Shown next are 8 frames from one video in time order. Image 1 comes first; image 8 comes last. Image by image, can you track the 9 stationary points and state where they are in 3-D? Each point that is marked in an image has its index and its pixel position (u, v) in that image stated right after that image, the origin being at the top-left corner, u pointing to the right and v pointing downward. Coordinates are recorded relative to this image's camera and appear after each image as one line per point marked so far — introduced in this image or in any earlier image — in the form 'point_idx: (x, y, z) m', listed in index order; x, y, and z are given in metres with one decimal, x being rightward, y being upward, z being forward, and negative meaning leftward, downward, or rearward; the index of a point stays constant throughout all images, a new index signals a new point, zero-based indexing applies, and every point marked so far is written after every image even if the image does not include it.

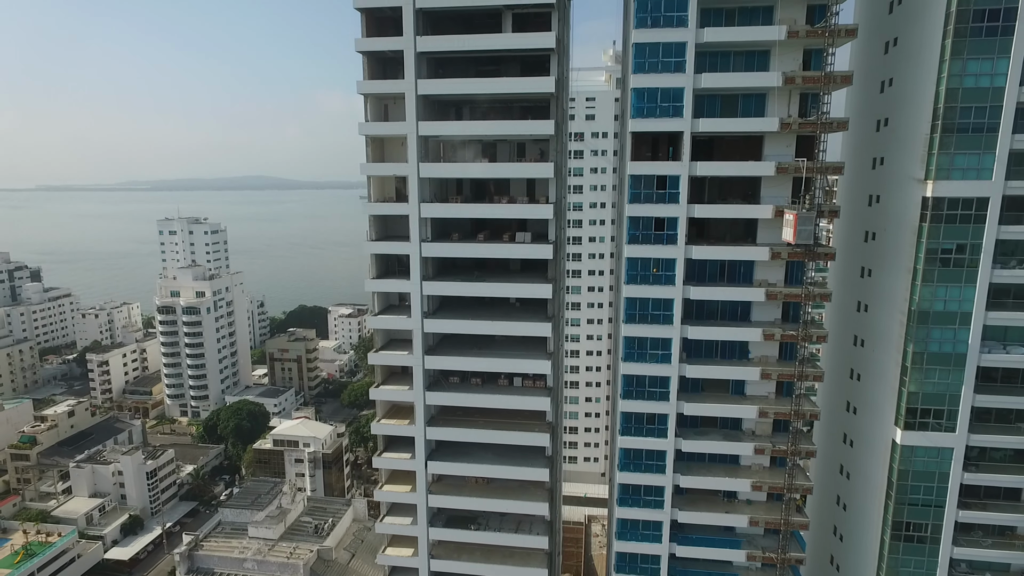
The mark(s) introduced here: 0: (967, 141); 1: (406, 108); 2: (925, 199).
0: (+11.2, +3.6, +17.4) m
1: (-3.0, +4.9, +19.9) m
2: (+10.5, +2.3, +18.0) m
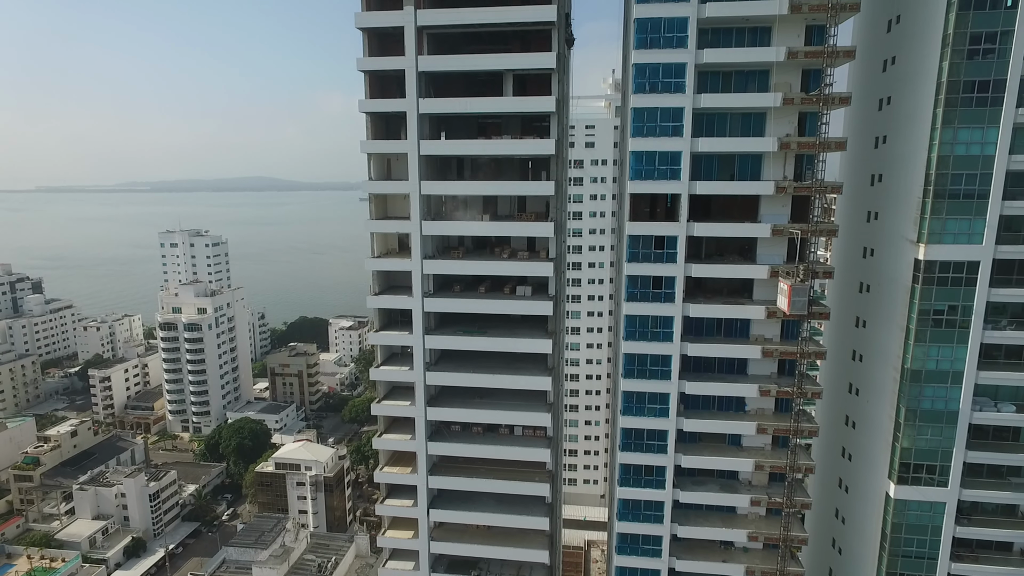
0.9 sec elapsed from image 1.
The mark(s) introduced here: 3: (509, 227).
0: (+11.2, +2.0, +17.8) m
1: (-3.0, +3.4, +20.2) m
2: (+10.5, +0.7, +18.4) m
3: (-0.1, +1.7, +19.8) m
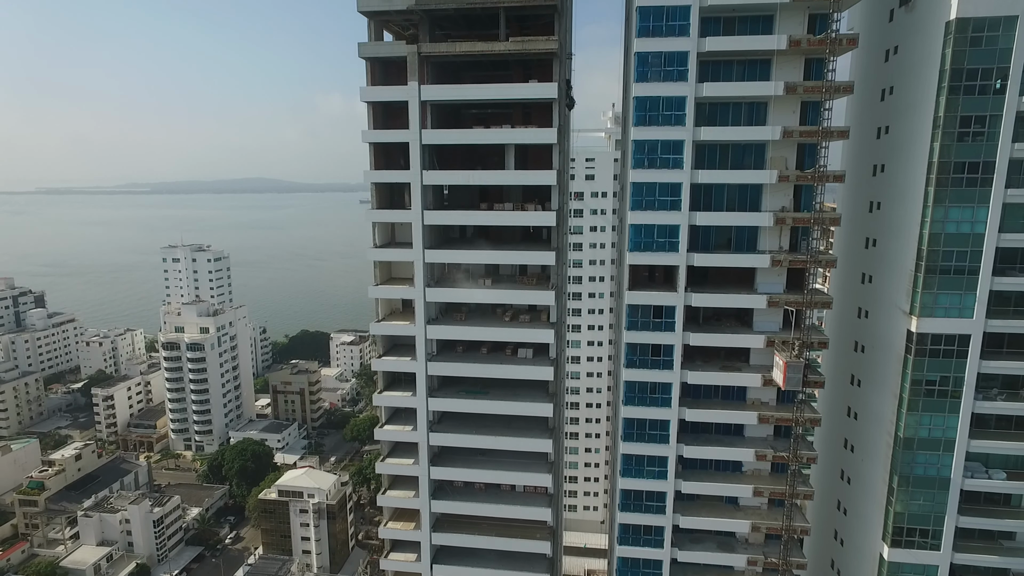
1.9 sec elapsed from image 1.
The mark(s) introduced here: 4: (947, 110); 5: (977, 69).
0: (+11.3, +0.1, +18.3) m
1: (-2.9, +1.5, +20.7) m
2: (+10.6, -1.2, +18.8) m
3: (0.0, -0.2, +20.3) m
4: (+10.7, +4.4, +17.5) m
5: (+11.3, +5.3, +17.2) m
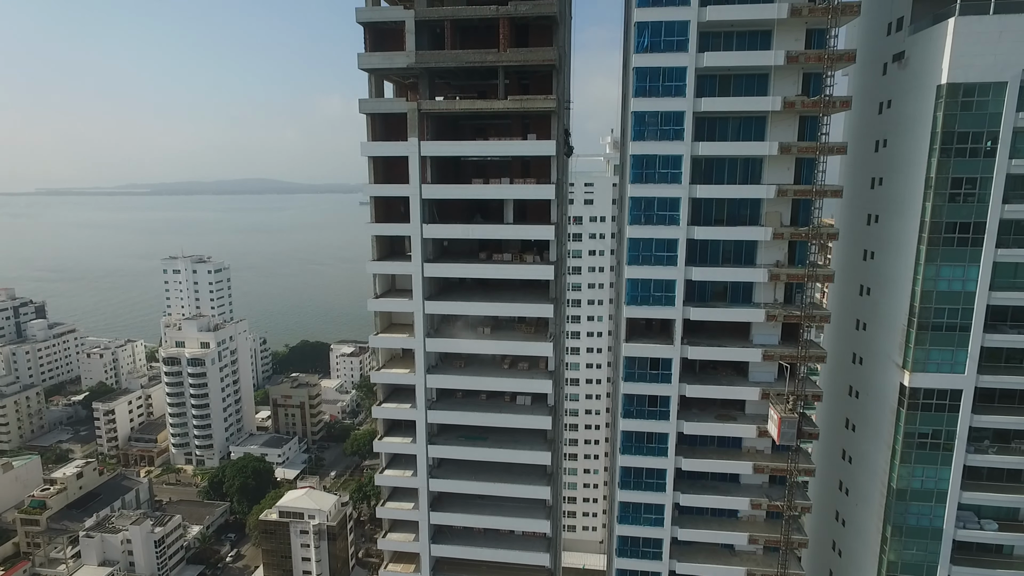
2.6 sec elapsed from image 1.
0: (+11.2, -1.3, +18.5) m
1: (-3.0, 0.0, +20.9) m
2: (+10.5, -2.6, +19.1) m
3: (-0.1, -1.7, +20.6) m
4: (+10.7, +2.9, +17.8) m
5: (+11.2, +3.8, +17.5) m
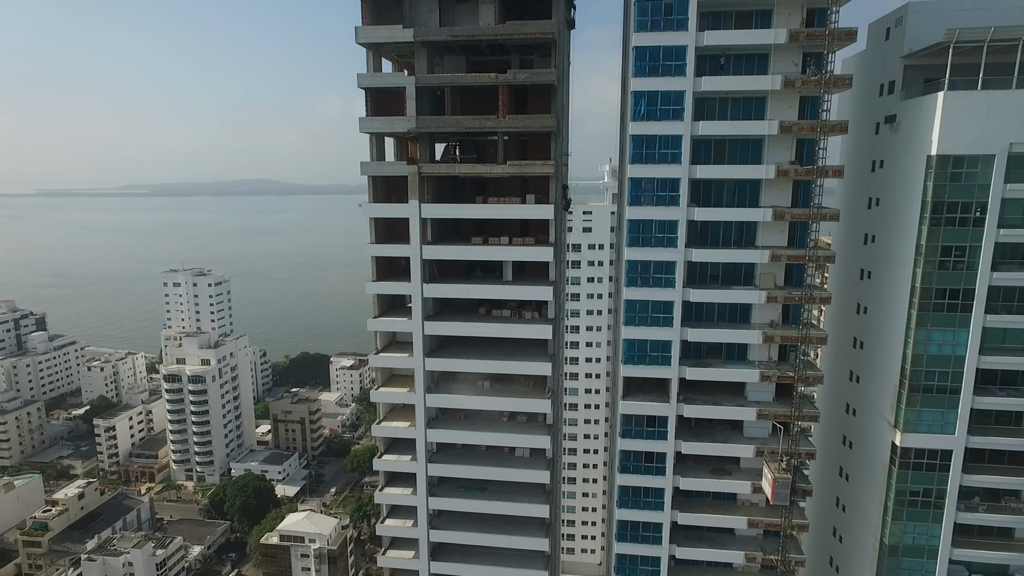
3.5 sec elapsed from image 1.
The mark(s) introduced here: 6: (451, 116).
0: (+11.2, -3.0, +18.9) m
1: (-3.0, -1.7, +21.3) m
2: (+10.5, -4.3, +19.4) m
3: (-0.1, -3.4, +20.9) m
4: (+10.7, +1.2, +18.2) m
5: (+11.2, +2.2, +17.9) m
6: (-1.7, +4.7, +19.6) m
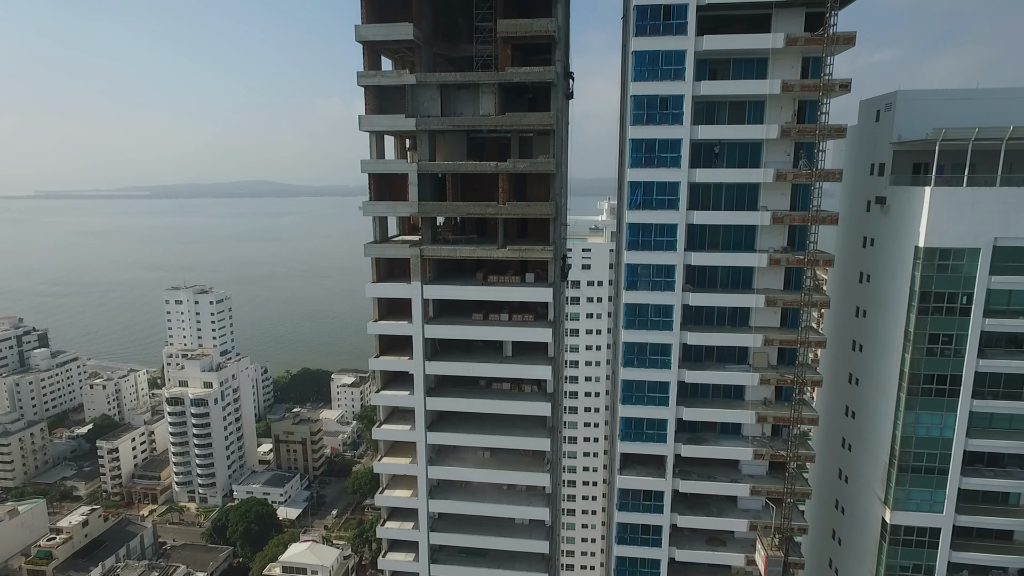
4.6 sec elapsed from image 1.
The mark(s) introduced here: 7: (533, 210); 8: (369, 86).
0: (+11.2, -5.3, +19.4) m
1: (-3.0, -3.9, +21.8) m
2: (+10.5, -6.6, +20.0) m
3: (-0.1, -5.7, +21.4) m
4: (+10.7, -1.0, +18.7) m
5: (+11.2, -0.1, +18.4) m
6: (-1.7, +2.5, +20.1) m
7: (+0.6, +2.2, +19.6) m
8: (-4.0, +5.6, +19.8) m
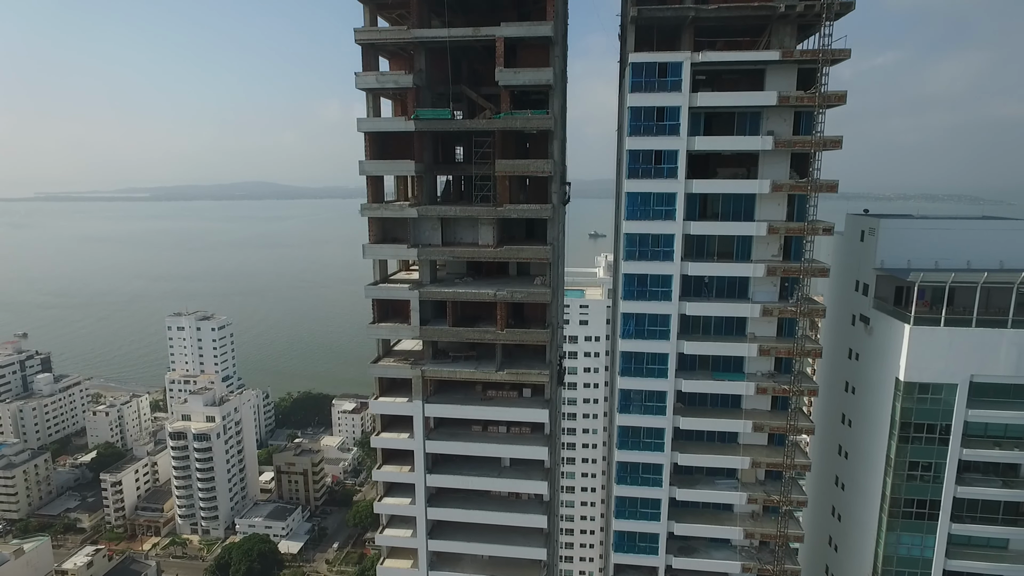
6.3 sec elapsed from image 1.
0: (+11.1, -8.8, +20.2) m
1: (-3.1, -7.5, +22.6) m
2: (+10.4, -10.1, +20.8) m
3: (-0.2, -9.2, +22.3) m
4: (+10.6, -4.6, +19.5) m
5: (+11.1, -3.6, +19.2) m
6: (-1.7, -1.1, +20.9) m
7: (+0.5, -1.4, +20.4) m
8: (-4.1, +2.0, +20.6) m
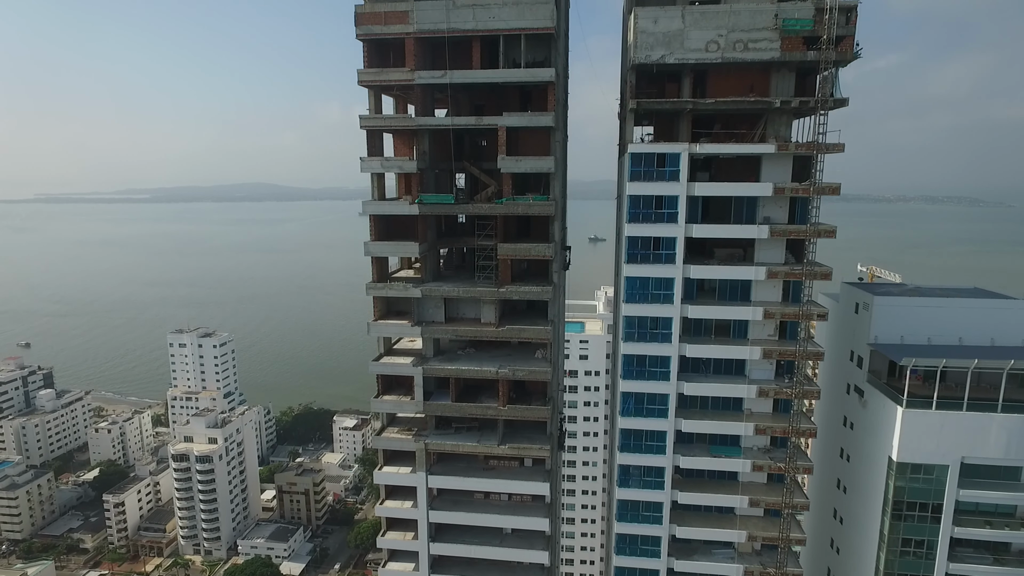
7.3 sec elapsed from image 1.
0: (+11.2, -11.0, +20.7) m
1: (-3.0, -9.7, +23.1) m
2: (+10.5, -12.4, +21.2) m
3: (-0.1, -11.5, +22.7) m
4: (+10.7, -6.8, +20.0) m
5: (+11.2, -5.9, +19.7) m
6: (-1.7, -3.3, +21.4) m
7: (+0.6, -3.6, +20.8) m
8: (-4.0, -0.2, +21.1) m
